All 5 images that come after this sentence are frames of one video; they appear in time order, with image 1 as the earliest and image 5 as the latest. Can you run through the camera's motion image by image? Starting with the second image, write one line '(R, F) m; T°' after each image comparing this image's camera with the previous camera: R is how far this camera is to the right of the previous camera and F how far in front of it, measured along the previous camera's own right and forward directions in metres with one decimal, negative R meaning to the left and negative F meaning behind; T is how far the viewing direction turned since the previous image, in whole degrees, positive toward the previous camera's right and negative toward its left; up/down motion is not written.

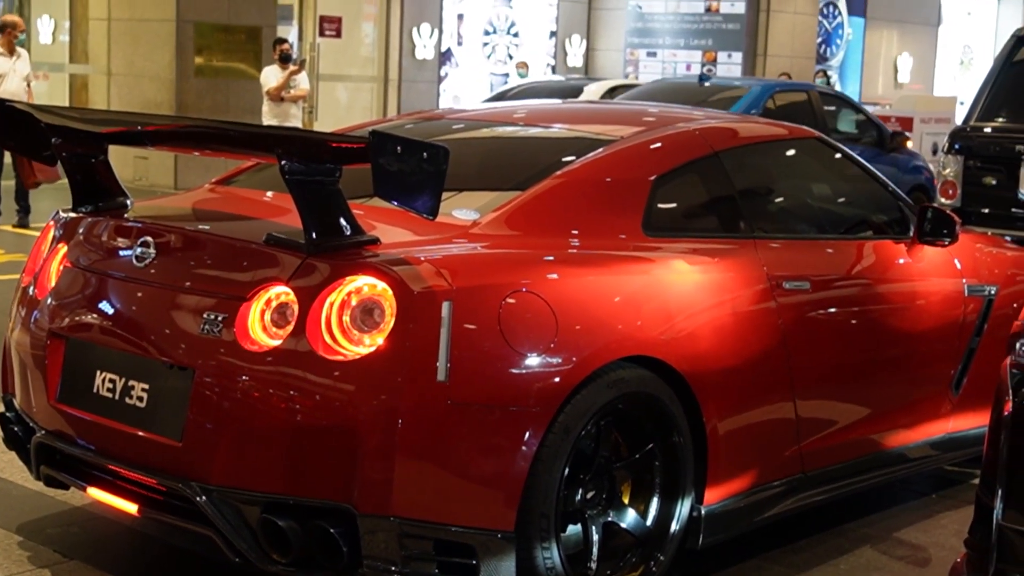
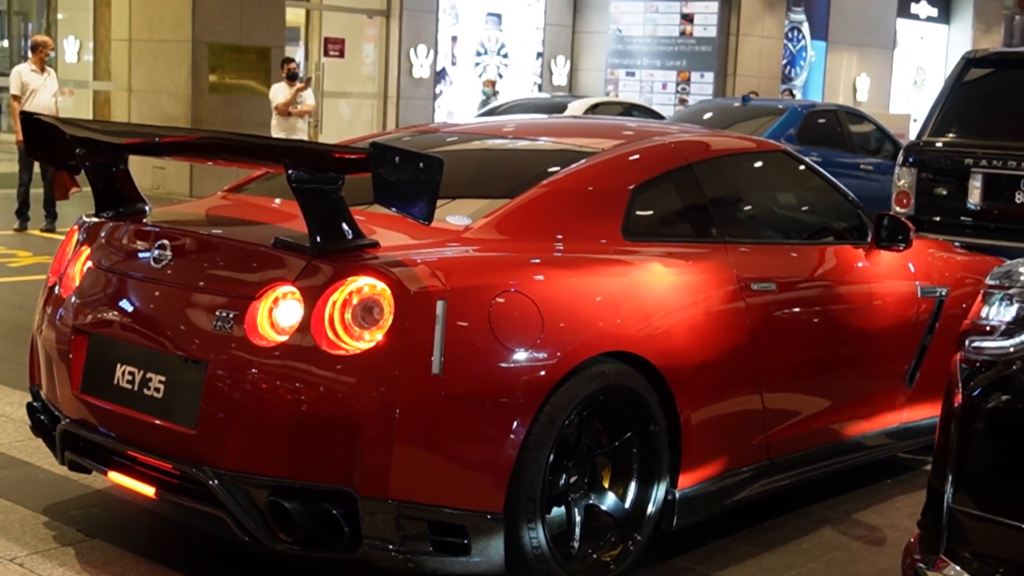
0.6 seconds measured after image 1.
(0.0, -0.4) m; 0°
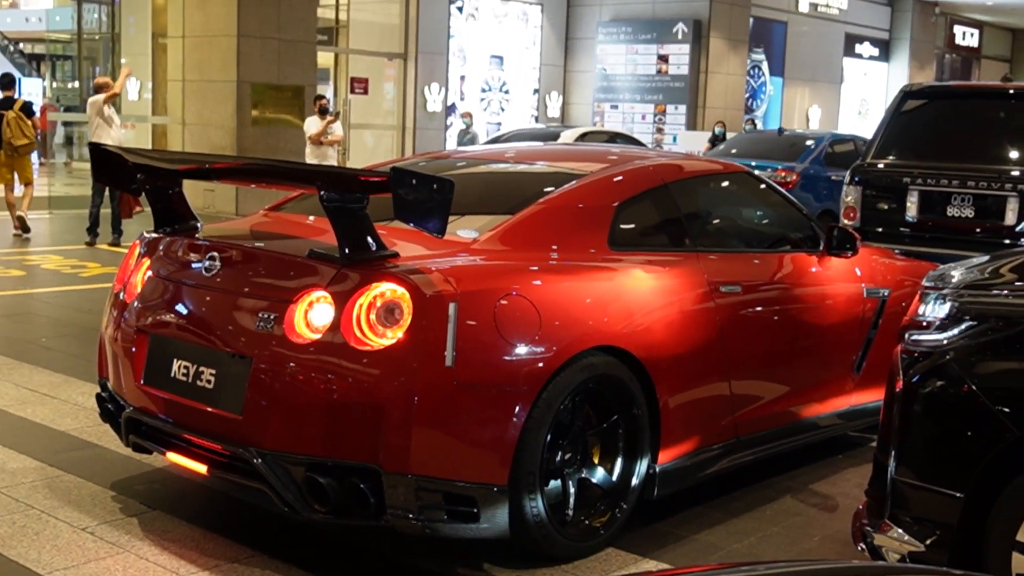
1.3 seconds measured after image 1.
(0.0, -0.8) m; 0°
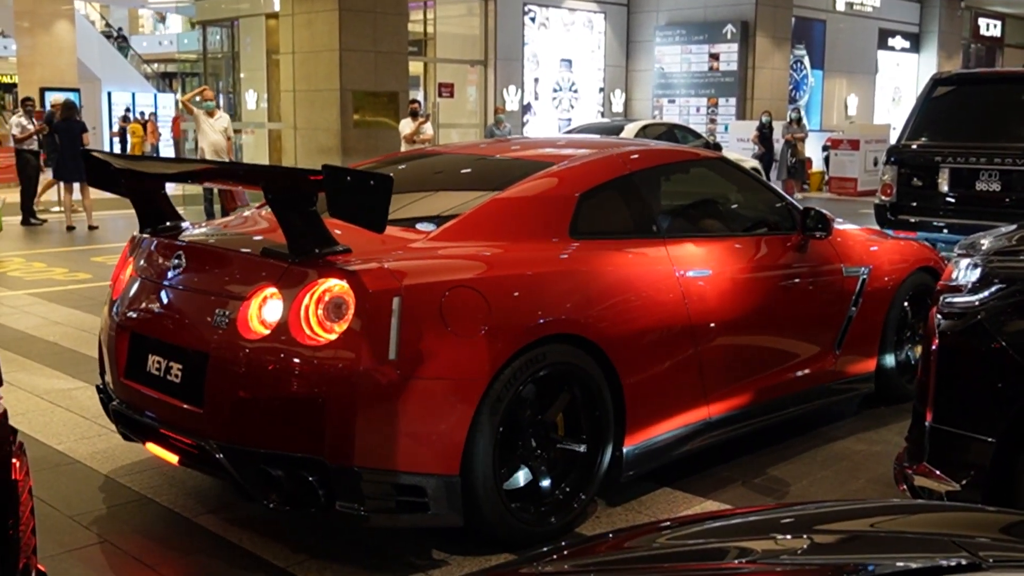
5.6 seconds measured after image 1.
(0.0, -0.8) m; -4°
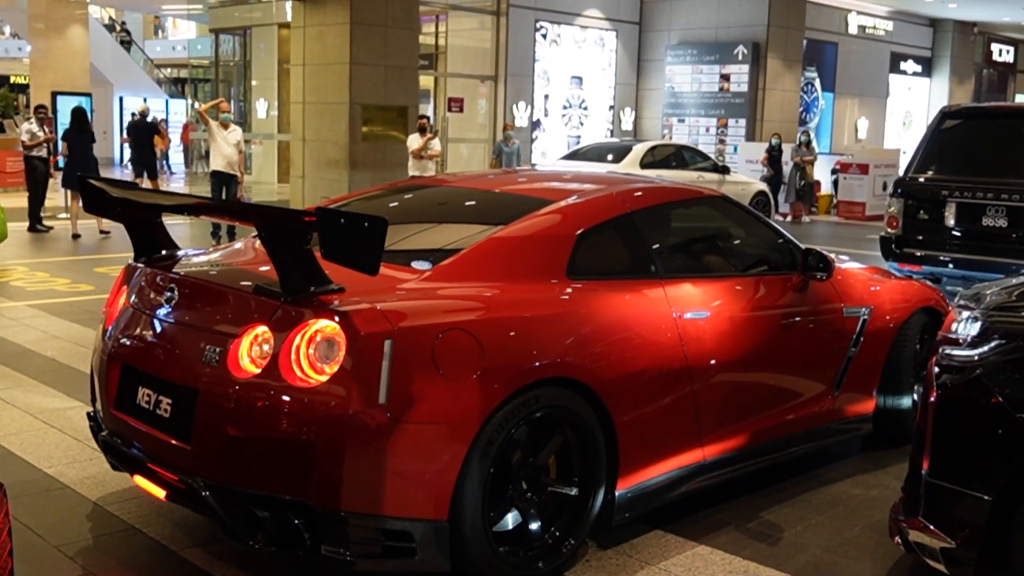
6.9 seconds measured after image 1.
(+0.1, 0.0) m; -1°
